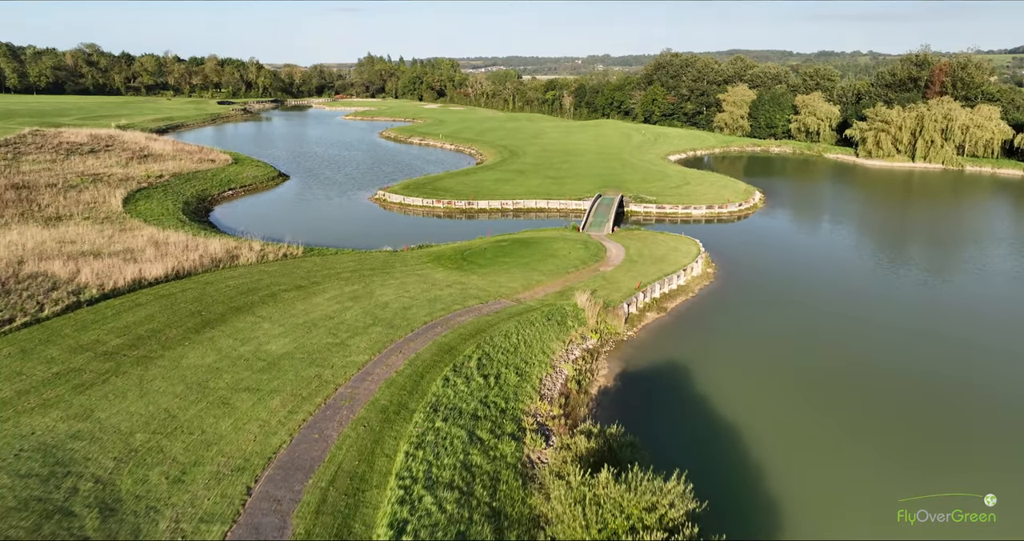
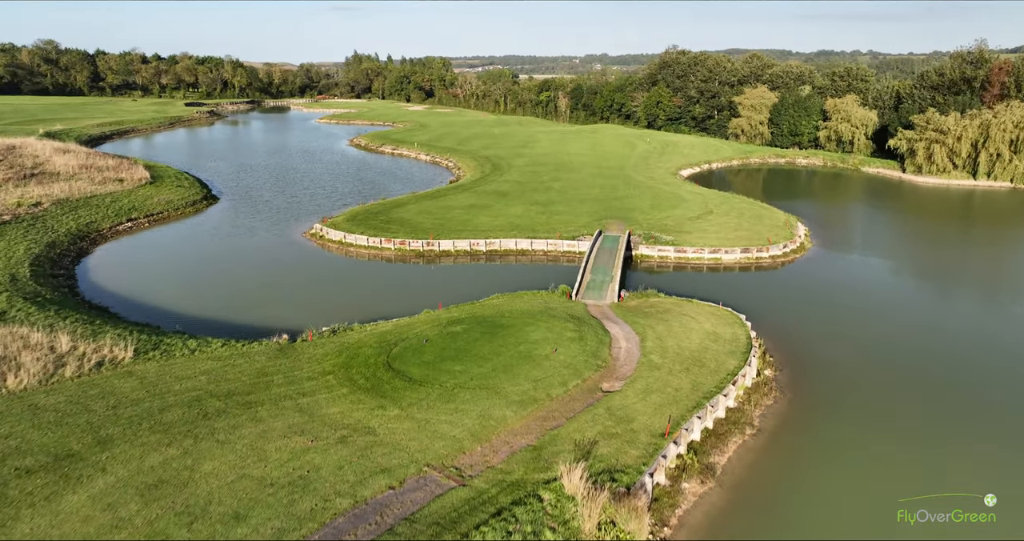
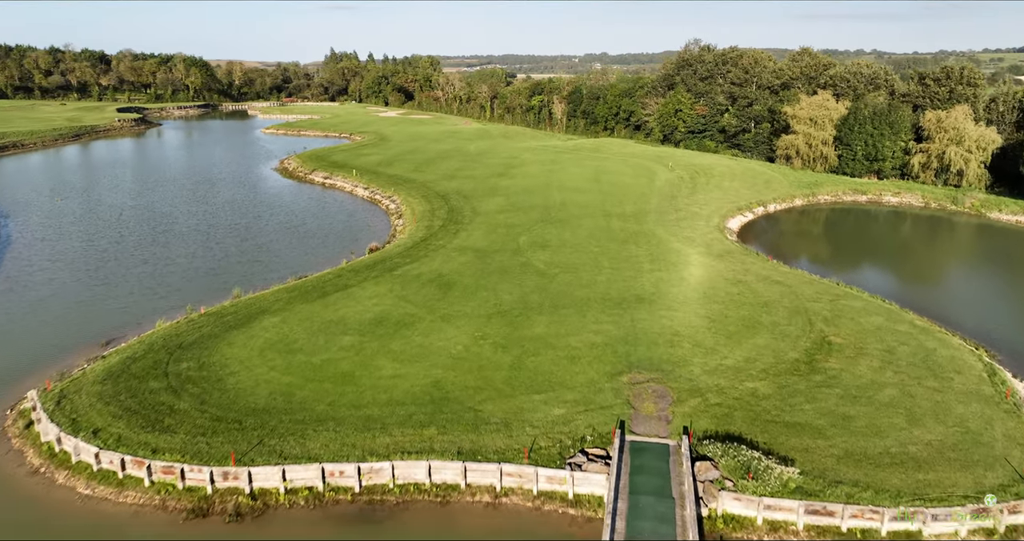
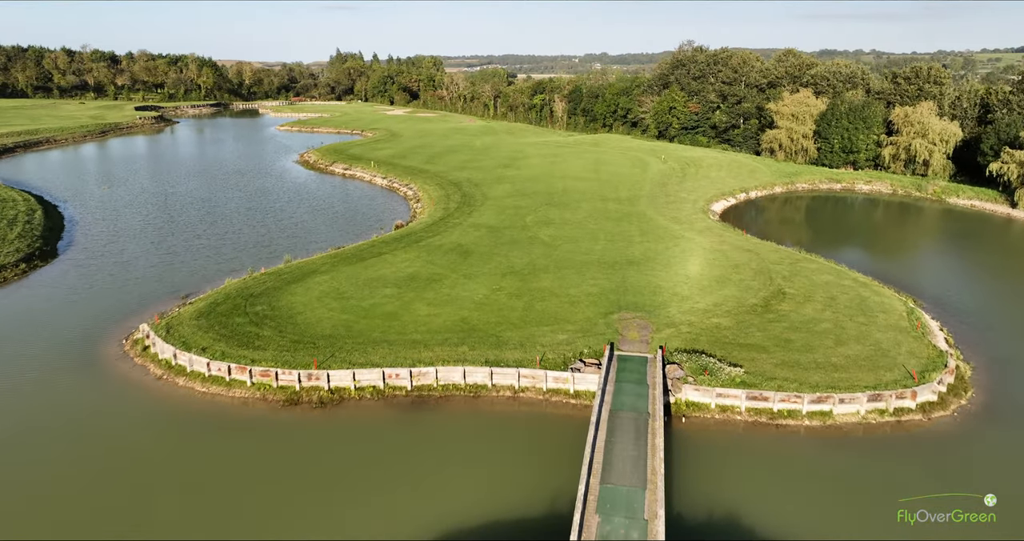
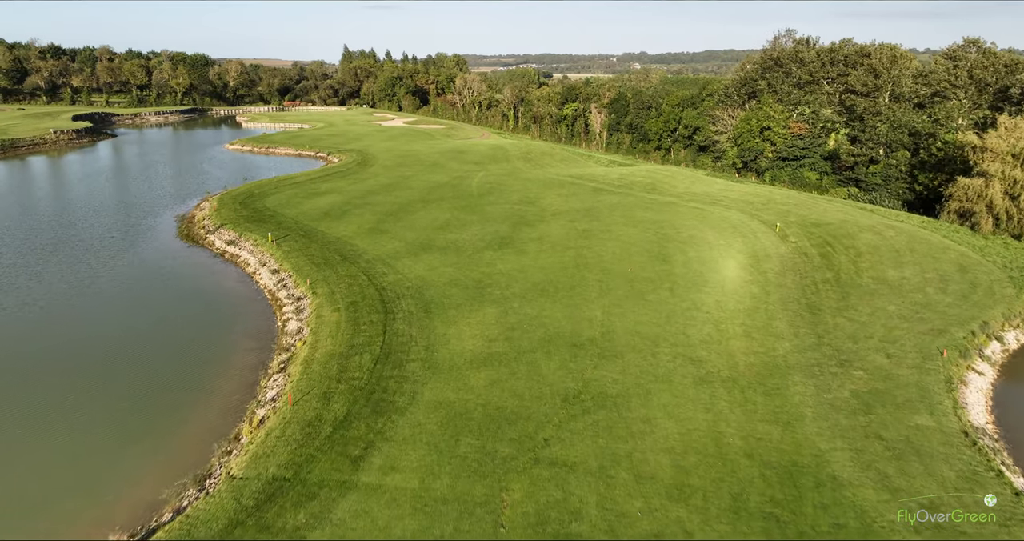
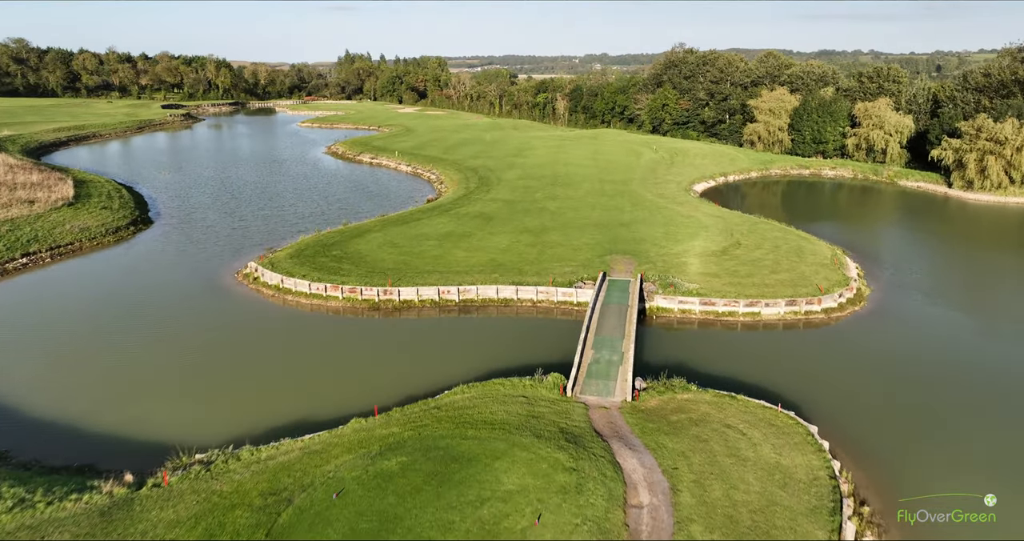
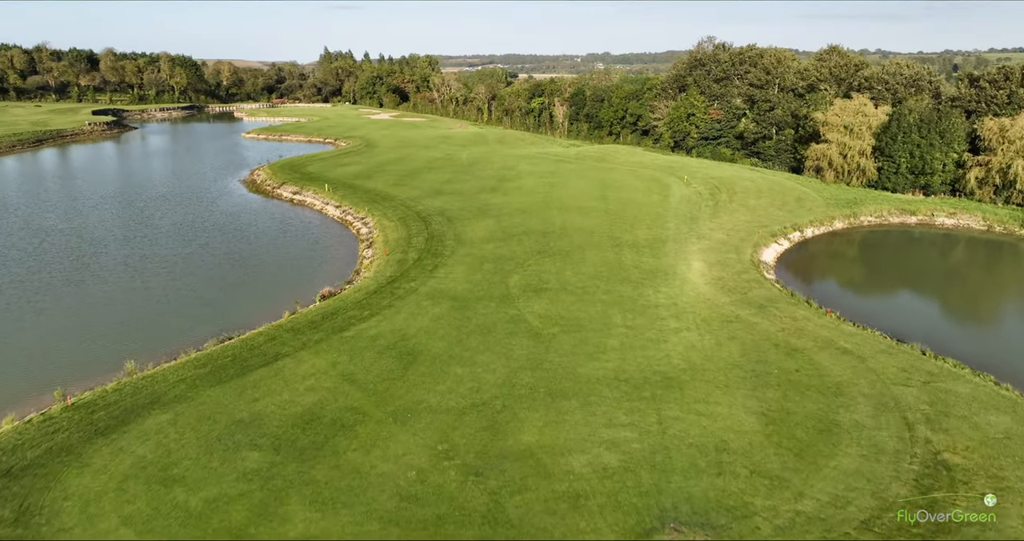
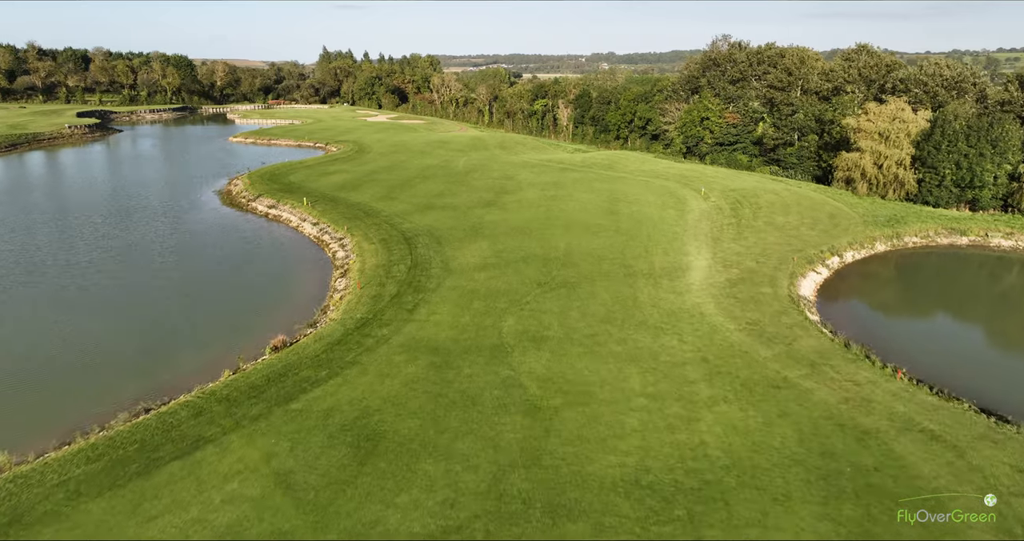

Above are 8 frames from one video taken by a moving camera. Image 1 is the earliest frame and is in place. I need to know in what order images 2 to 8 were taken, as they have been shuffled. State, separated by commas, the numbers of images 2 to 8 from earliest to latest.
2, 6, 4, 3, 7, 8, 5
